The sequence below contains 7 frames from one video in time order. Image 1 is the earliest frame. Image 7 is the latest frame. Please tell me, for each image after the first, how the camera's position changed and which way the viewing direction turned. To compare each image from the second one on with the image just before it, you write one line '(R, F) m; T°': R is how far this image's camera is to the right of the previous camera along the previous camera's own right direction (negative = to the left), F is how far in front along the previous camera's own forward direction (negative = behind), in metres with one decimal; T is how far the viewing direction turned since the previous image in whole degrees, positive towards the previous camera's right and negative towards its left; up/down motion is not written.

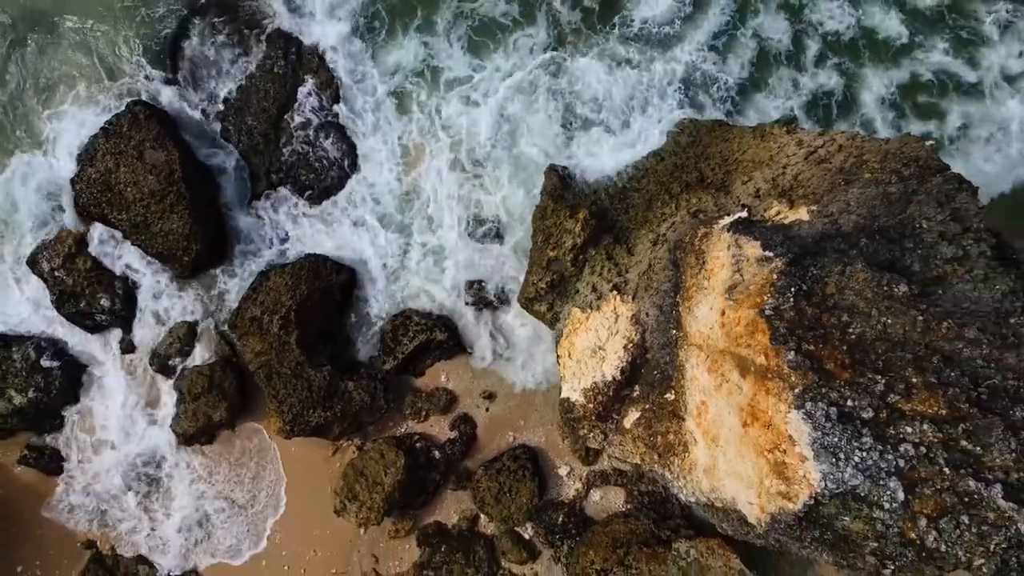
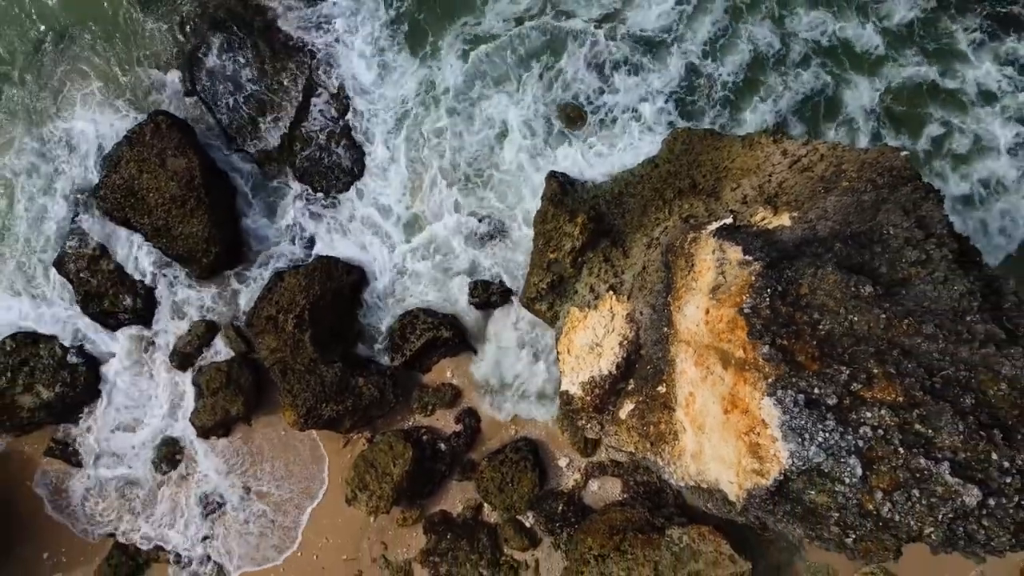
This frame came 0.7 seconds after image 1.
(0.0, -0.7) m; 0°
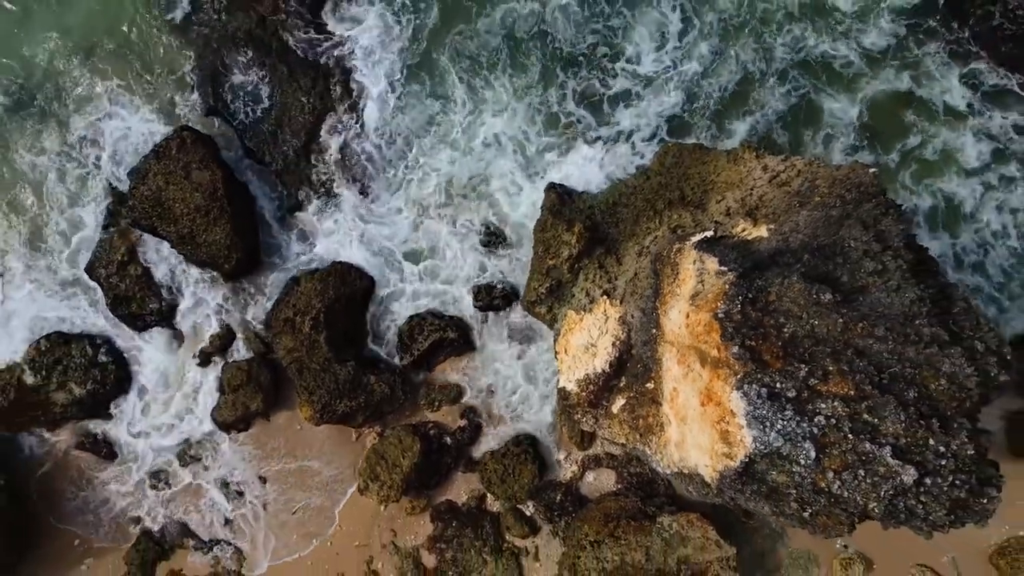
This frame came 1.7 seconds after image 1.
(0.0, -1.0) m; 0°
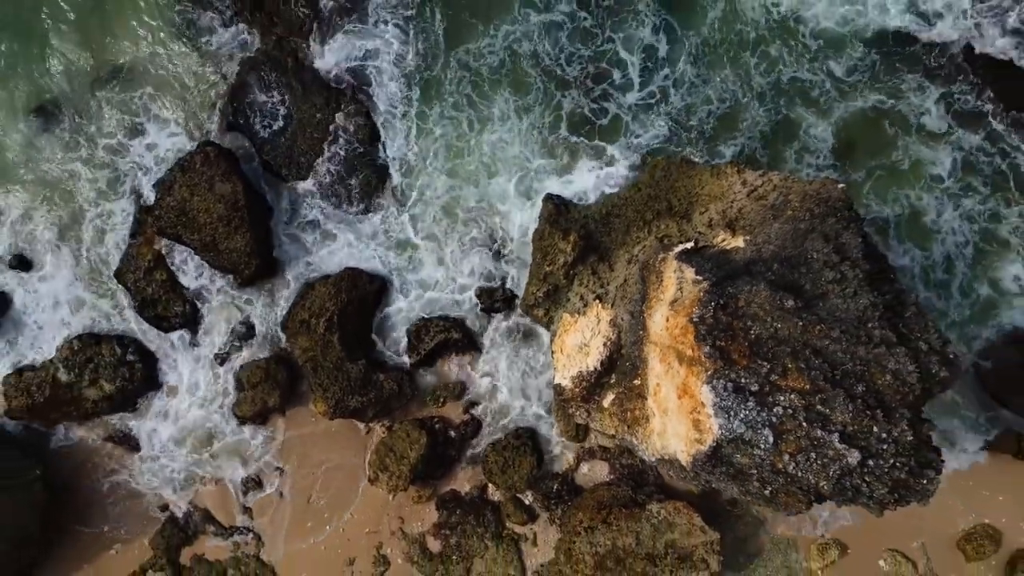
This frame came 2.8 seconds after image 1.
(0.0, -1.2) m; 0°
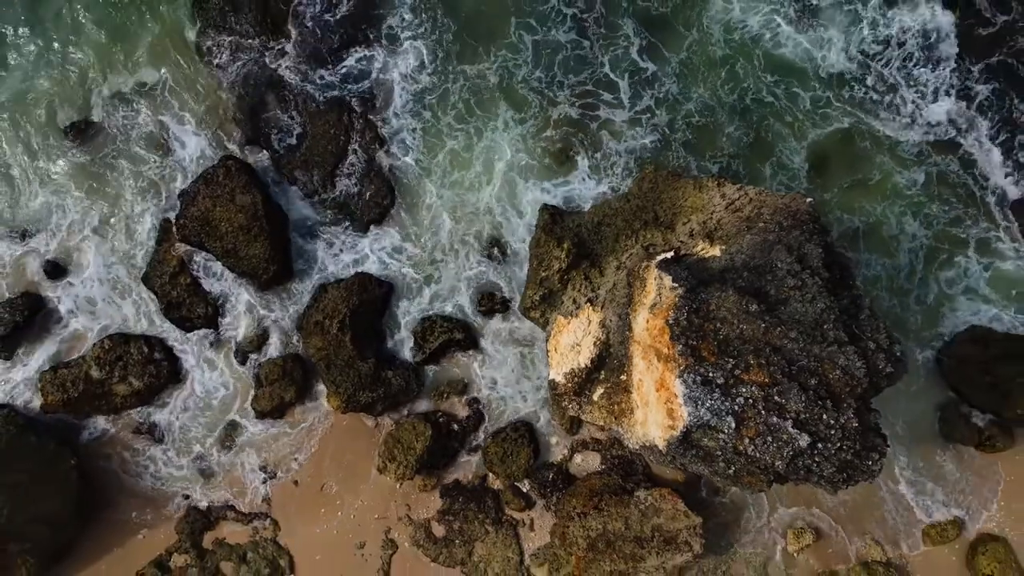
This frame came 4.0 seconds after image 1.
(0.0, -1.3) m; 0°
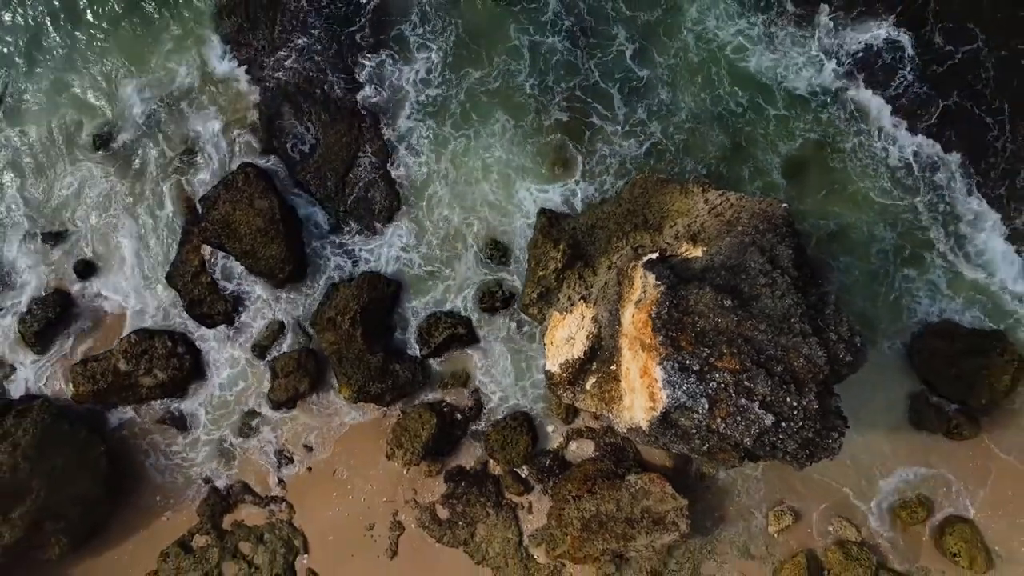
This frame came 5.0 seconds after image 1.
(0.0, -1.3) m; 0°
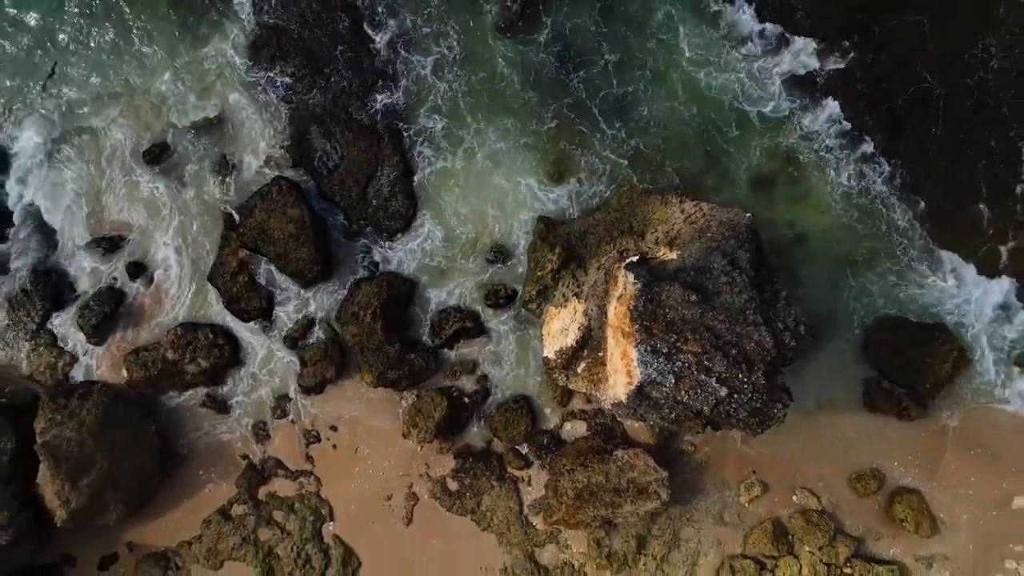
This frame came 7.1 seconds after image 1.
(-0.1, -2.6) m; 0°
